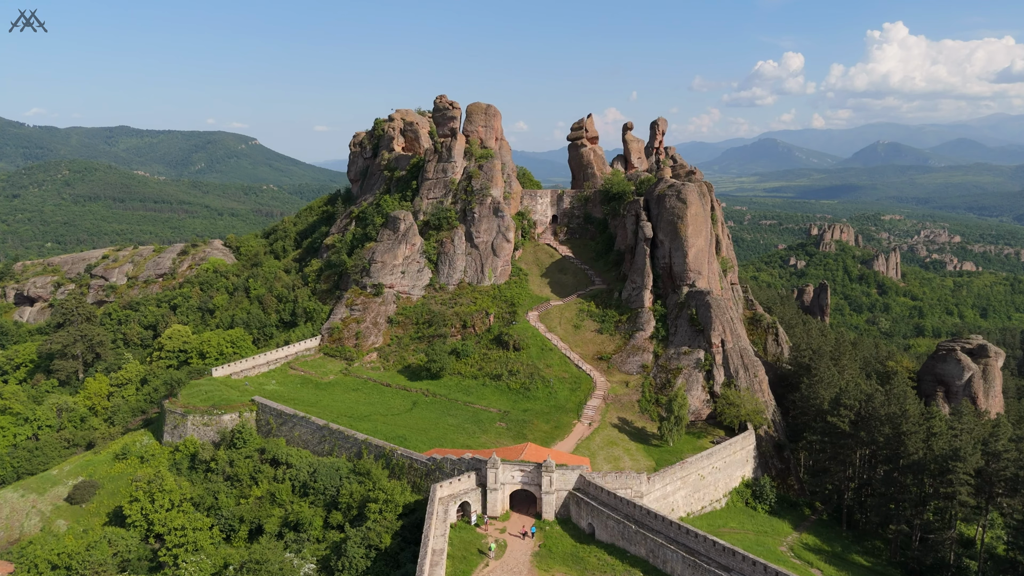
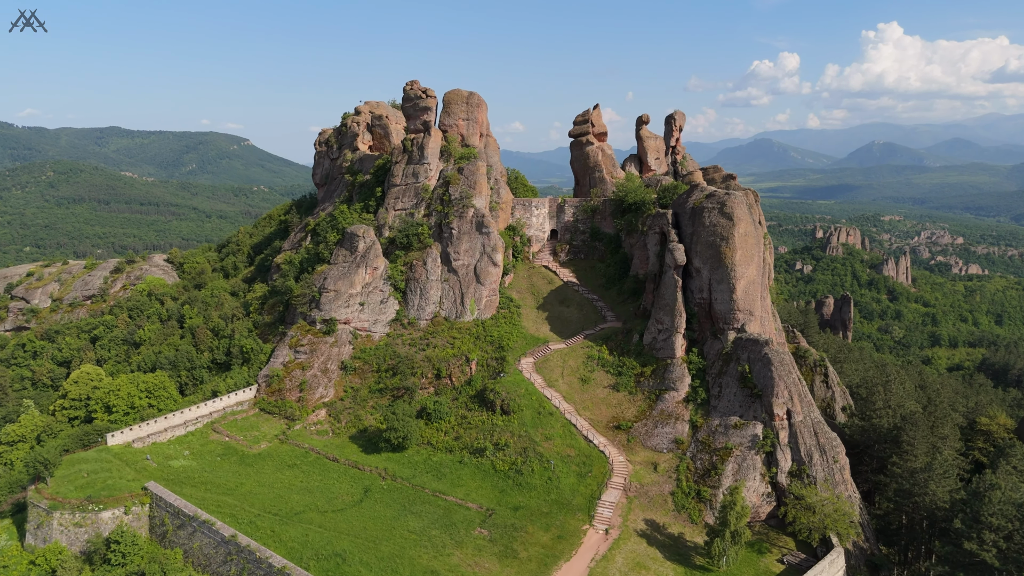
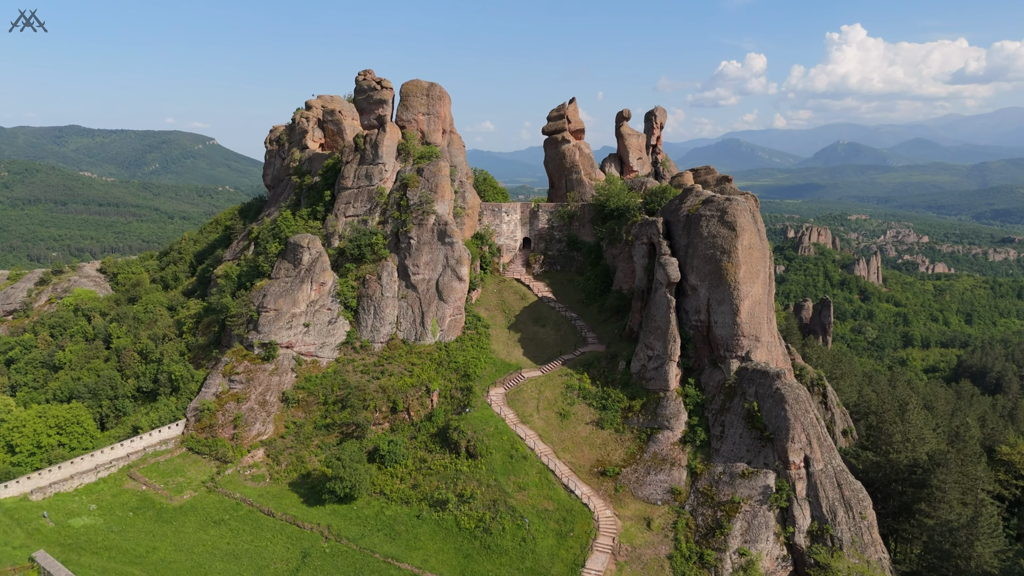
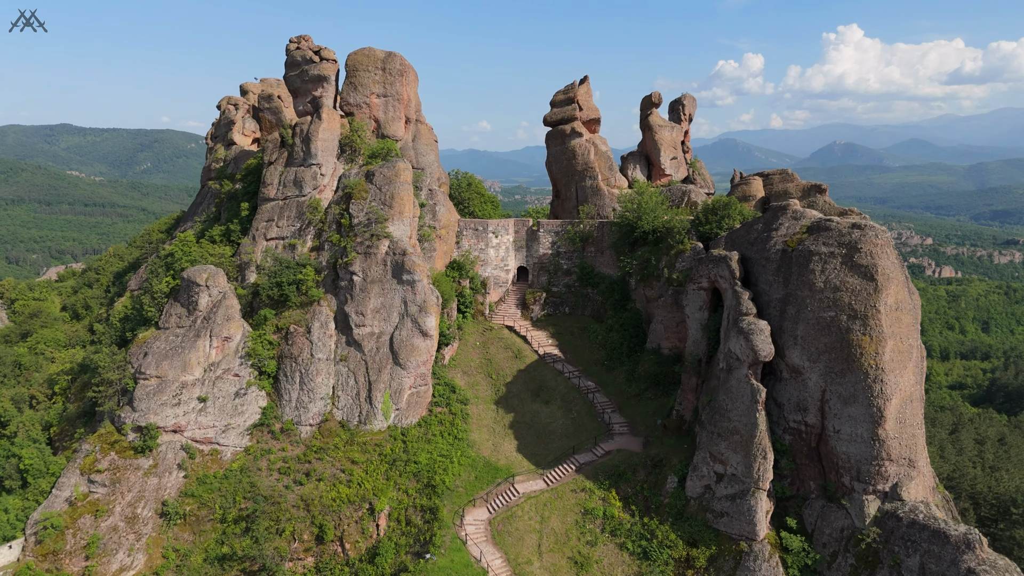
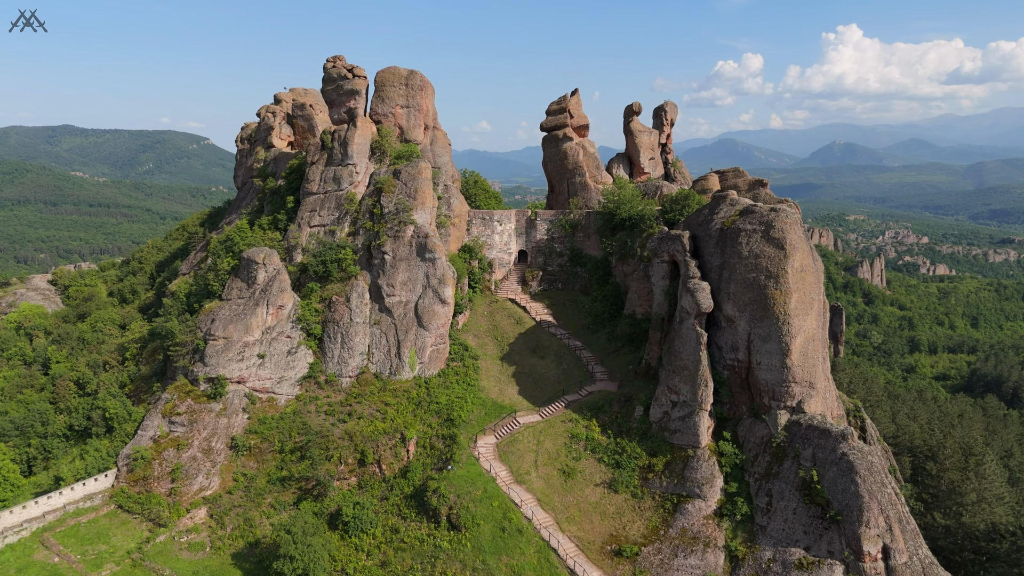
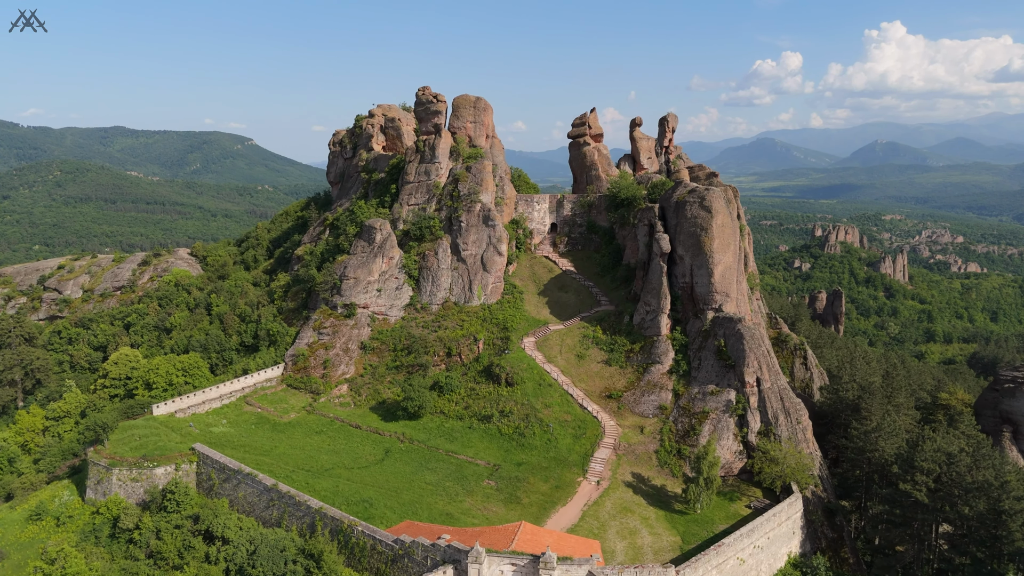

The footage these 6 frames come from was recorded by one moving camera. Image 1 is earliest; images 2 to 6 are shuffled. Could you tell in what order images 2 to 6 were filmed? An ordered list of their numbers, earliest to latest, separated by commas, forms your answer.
6, 2, 3, 5, 4
